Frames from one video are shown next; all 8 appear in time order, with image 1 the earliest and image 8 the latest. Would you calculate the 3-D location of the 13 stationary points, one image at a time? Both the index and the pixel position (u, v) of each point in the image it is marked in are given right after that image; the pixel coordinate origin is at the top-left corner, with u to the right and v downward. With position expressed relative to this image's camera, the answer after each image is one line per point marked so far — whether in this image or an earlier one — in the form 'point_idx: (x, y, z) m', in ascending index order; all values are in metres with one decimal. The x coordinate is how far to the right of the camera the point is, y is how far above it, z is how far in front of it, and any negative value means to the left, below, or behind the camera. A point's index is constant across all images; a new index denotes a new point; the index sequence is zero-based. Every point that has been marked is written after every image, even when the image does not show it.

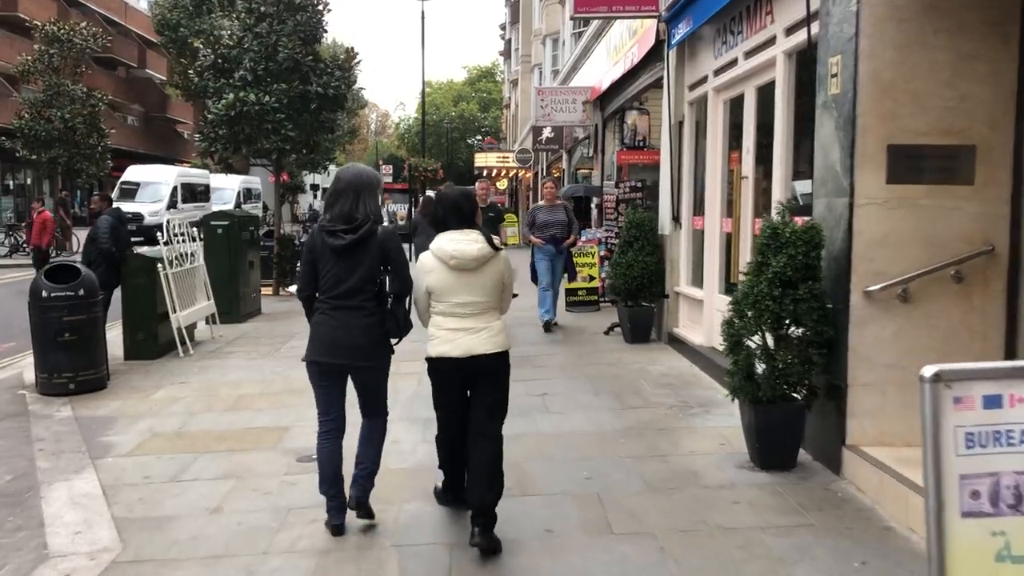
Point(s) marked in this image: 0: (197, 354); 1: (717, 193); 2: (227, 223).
0: (-3.4, -0.7, +9.5) m
1: (+1.8, +0.8, +7.8) m
2: (-3.8, +0.9, +11.8) m
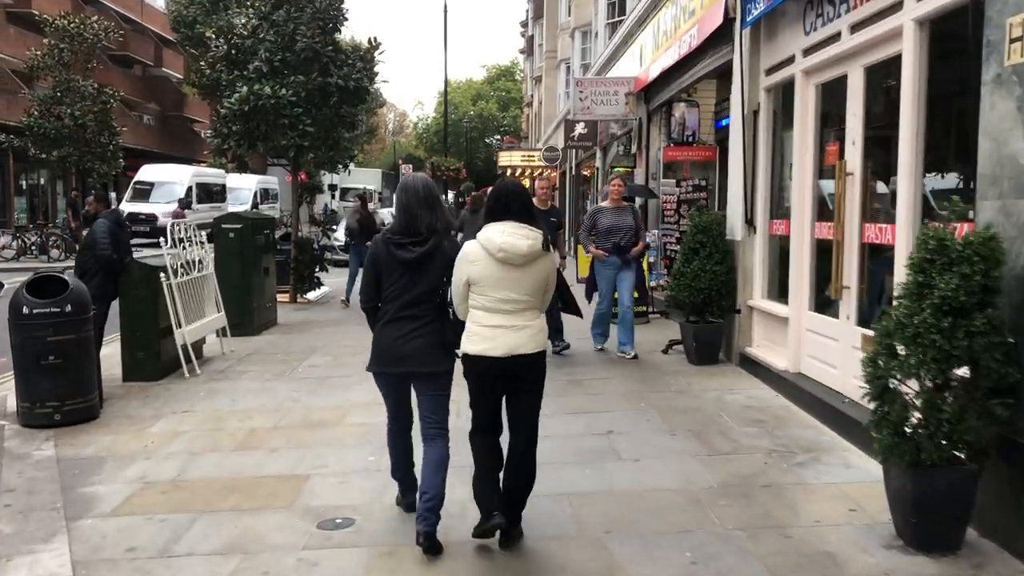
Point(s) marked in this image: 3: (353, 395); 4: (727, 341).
0: (-2.9, -0.8, +8.4) m
1: (+2.2, +0.7, +6.7) m
2: (-3.3, +0.8, +10.8) m
3: (-1.3, -0.9, +7.2) m
4: (+2.0, -0.5, +8.1) m
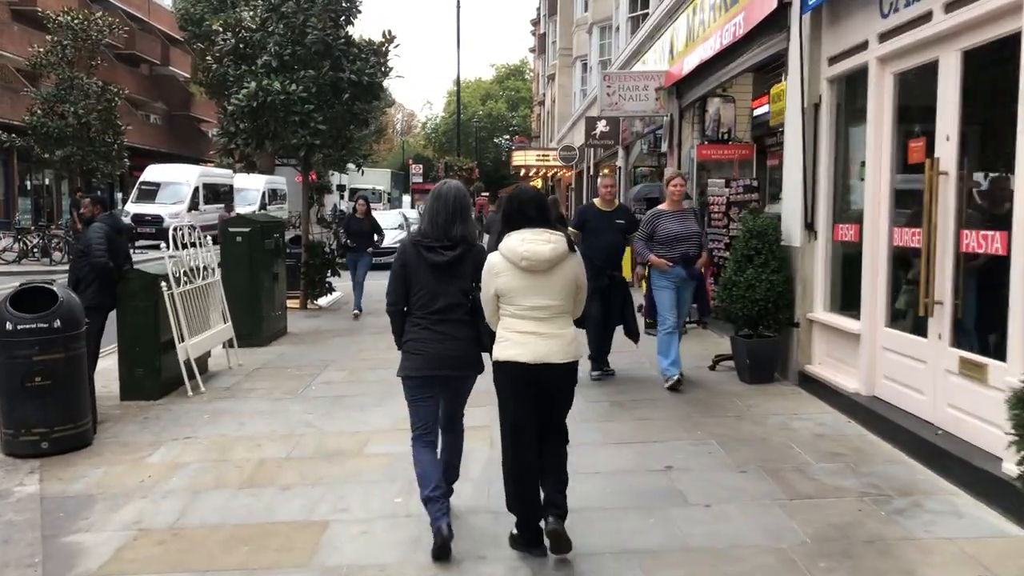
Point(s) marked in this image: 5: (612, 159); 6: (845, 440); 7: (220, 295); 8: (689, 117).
0: (-2.7, -0.9, +7.8) m
1: (+2.5, +0.6, +5.9) m
2: (-3.0, +0.7, +10.1) m
3: (-1.0, -1.0, +6.5) m
4: (+2.3, -0.6, +7.4) m
5: (+2.2, +2.9, +19.5) m
6: (+2.1, -1.0, +5.5) m
7: (-3.0, -0.1, +9.0) m
8: (+2.5, +2.4, +12.4) m
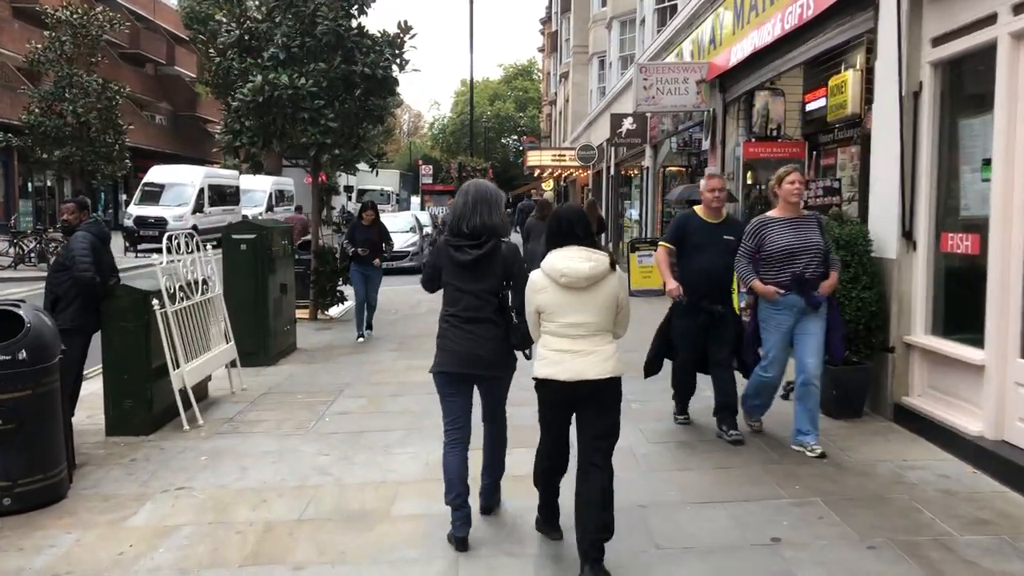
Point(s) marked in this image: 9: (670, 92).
0: (-2.3, -1.0, +6.8) m
1: (+2.8, +0.5, +4.9) m
2: (-2.7, +0.5, +9.1) m
3: (-0.7, -1.1, +5.6) m
4: (+2.6, -0.7, +6.3) m
5: (+2.6, +2.7, +18.4) m
6: (+2.4, -1.1, +4.5) m
7: (-2.6, -0.2, +8.0) m
8: (+2.9, +2.3, +11.4) m
9: (+2.0, +2.5, +11.3) m
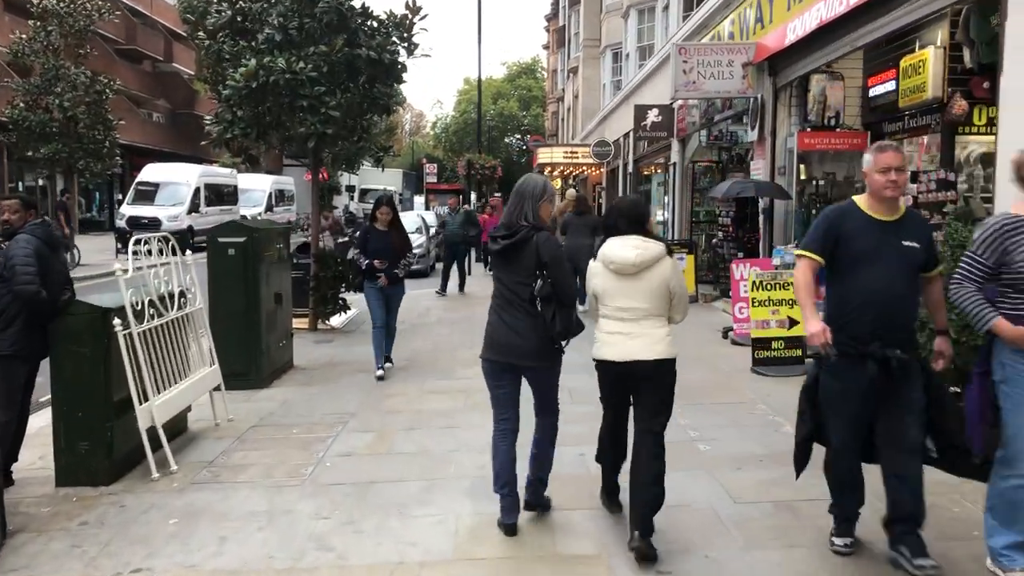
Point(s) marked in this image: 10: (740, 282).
0: (-2.1, -1.1, +5.6) m
1: (+3.1, +0.4, +3.7) m
2: (-2.4, +0.4, +7.9) m
3: (-0.5, -1.2, +4.3) m
4: (+2.9, -0.8, +5.1) m
5: (+2.9, +2.6, +17.2) m
6: (+2.7, -1.2, +3.3) m
7: (-2.4, -0.3, +6.8) m
8: (+3.1, +2.2, +10.2) m
9: (+2.3, +2.4, +10.1) m
10: (+2.4, +0.1, +9.3) m
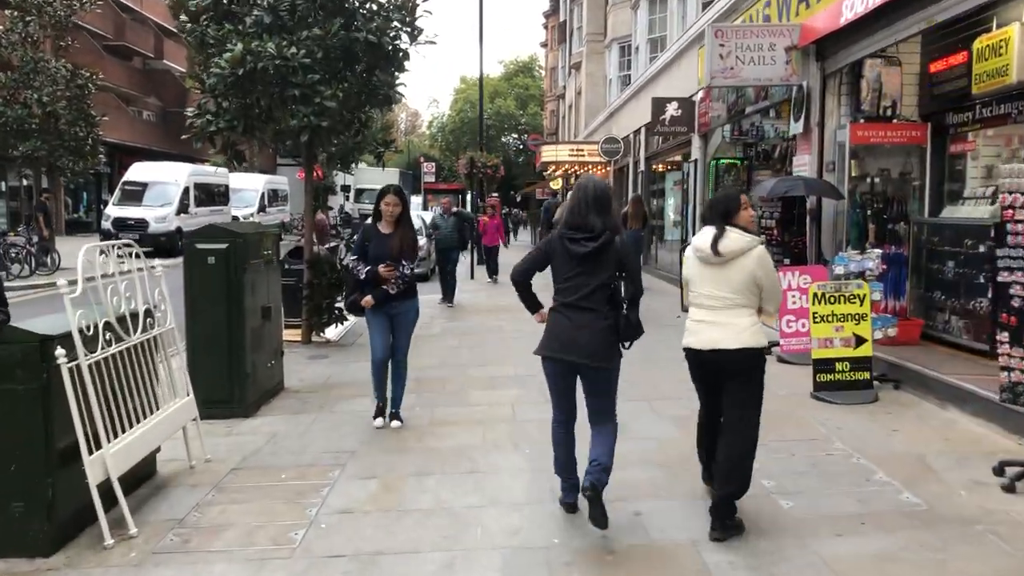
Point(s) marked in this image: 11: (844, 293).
0: (-1.9, -1.2, +4.5) m
1: (+3.3, +0.3, +2.7) m
2: (-2.2, +0.3, +6.9) m
3: (-0.2, -1.3, +3.3) m
4: (+3.1, -0.9, +4.1) m
5: (+3.0, +2.5, +16.2) m
6: (+2.9, -1.3, +2.3) m
7: (-2.2, -0.4, +5.7) m
8: (+3.3, +2.1, +9.1) m
9: (+2.5, +2.3, +9.0) m
10: (+2.6, 0.0, +8.2) m
11: (+2.6, 0.0, +6.8) m
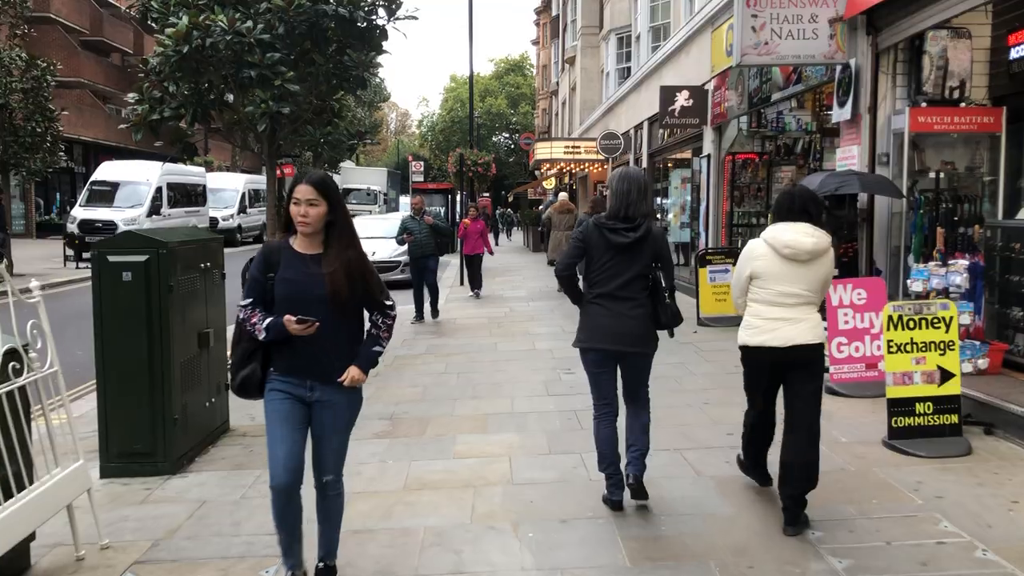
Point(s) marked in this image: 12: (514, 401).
0: (-1.9, -1.4, +3.1) m
1: (+3.3, +0.2, +1.3) m
2: (-2.3, +0.2, +5.4) m
3: (-0.2, -1.4, +1.9) m
4: (+3.1, -1.0, +2.7) m
5: (+2.9, +2.4, +14.8) m
6: (+2.9, -1.4, +0.9) m
7: (-2.2, -0.6, +4.3) m
8: (+3.2, +2.0, +7.7) m
9: (+2.4, +2.2, +7.6) m
10: (+2.5, -0.2, +6.8) m
11: (+2.5, -0.2, +5.4) m
12: (0.0, -0.9, +7.1) m
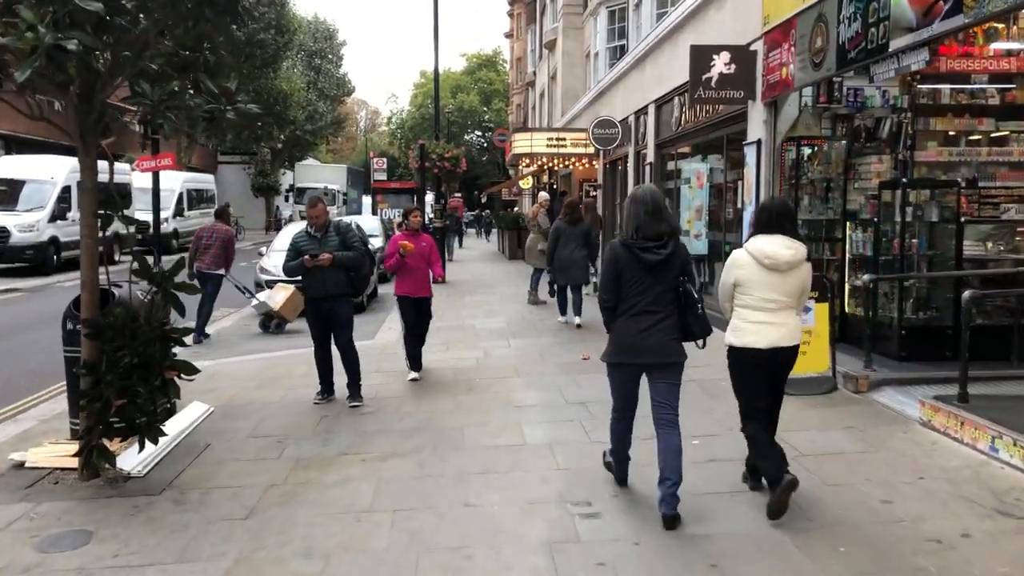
0: (-1.8, -1.8, -0.6) m
1: (+3.4, -0.2, -2.3) m
2: (-2.3, -0.2, +1.7) m
3: (-0.2, -1.8, -1.8) m
4: (+3.1, -1.4, -0.8) m
5: (+2.6, +2.0, +11.3) m
6: (+3.0, -1.8, -2.7) m
7: (-2.2, -1.0, +0.6) m
8: (+3.1, +1.6, +4.2) m
9: (+2.3, +1.8, +4.1) m
10: (+2.5, -0.6, +3.3) m
11: (+2.5, -0.6, +1.9) m
12: (-0.1, -1.3, +3.5) m
